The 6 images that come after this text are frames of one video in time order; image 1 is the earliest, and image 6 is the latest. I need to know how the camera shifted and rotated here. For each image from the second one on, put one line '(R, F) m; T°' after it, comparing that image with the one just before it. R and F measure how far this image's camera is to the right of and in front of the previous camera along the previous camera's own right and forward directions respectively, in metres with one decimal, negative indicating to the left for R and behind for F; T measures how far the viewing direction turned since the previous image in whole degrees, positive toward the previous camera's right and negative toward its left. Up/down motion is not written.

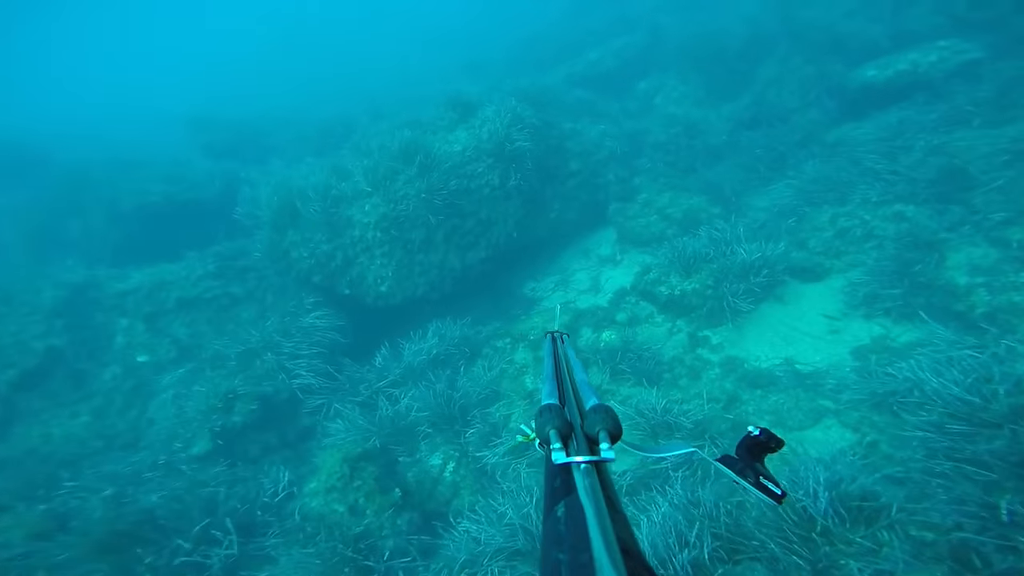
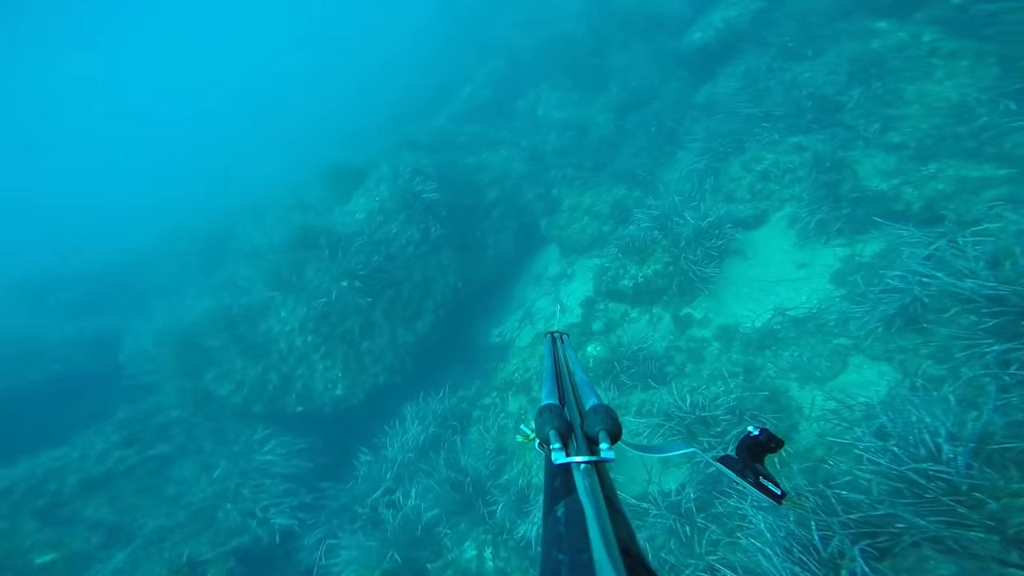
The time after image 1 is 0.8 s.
(-1.2, +1.4) m; +9°
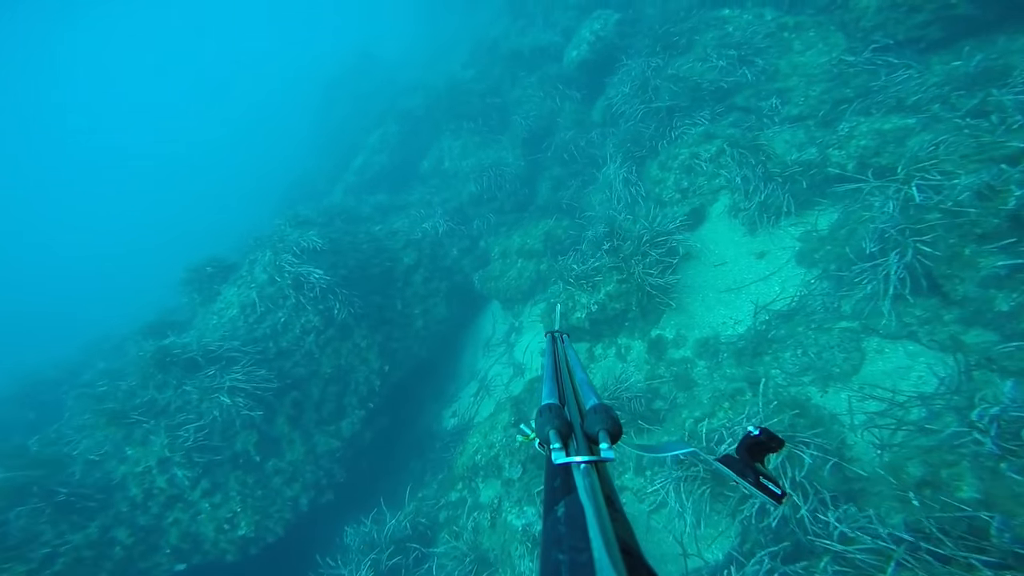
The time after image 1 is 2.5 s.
(+1.9, -1.7) m; -19°
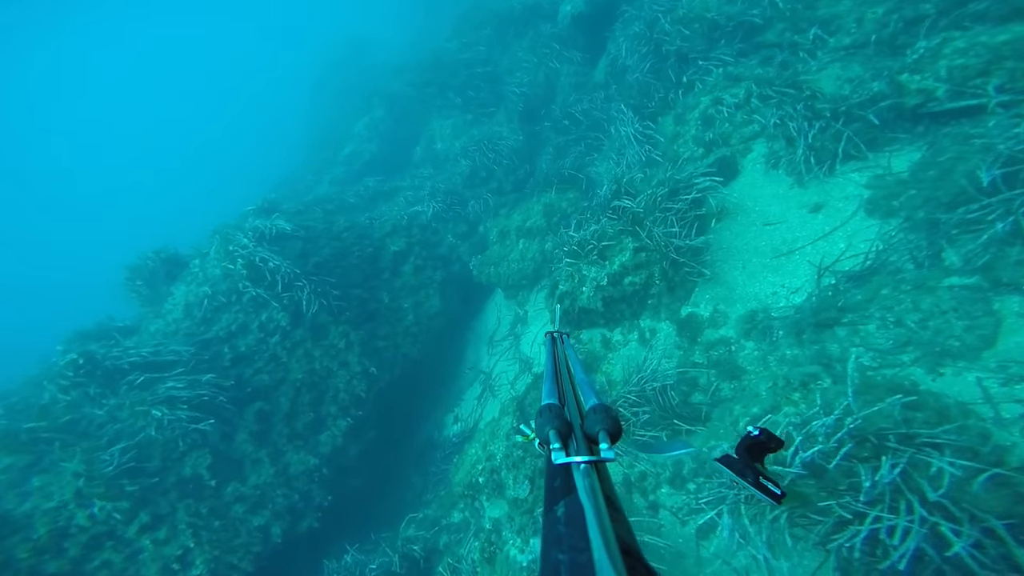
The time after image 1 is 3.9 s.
(+0.2, +1.1) m; -1°
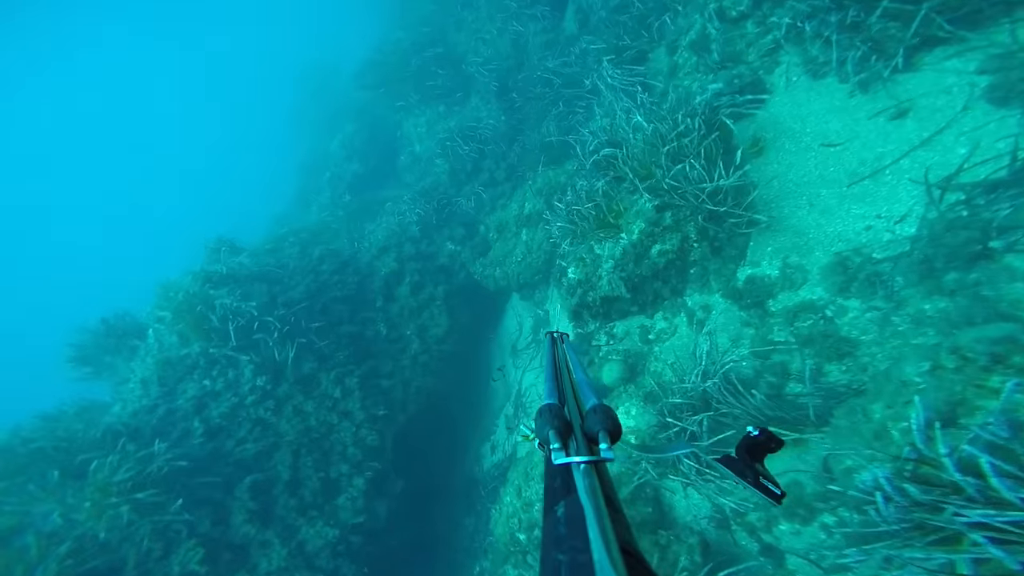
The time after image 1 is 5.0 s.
(+0.2, +1.2) m; -3°
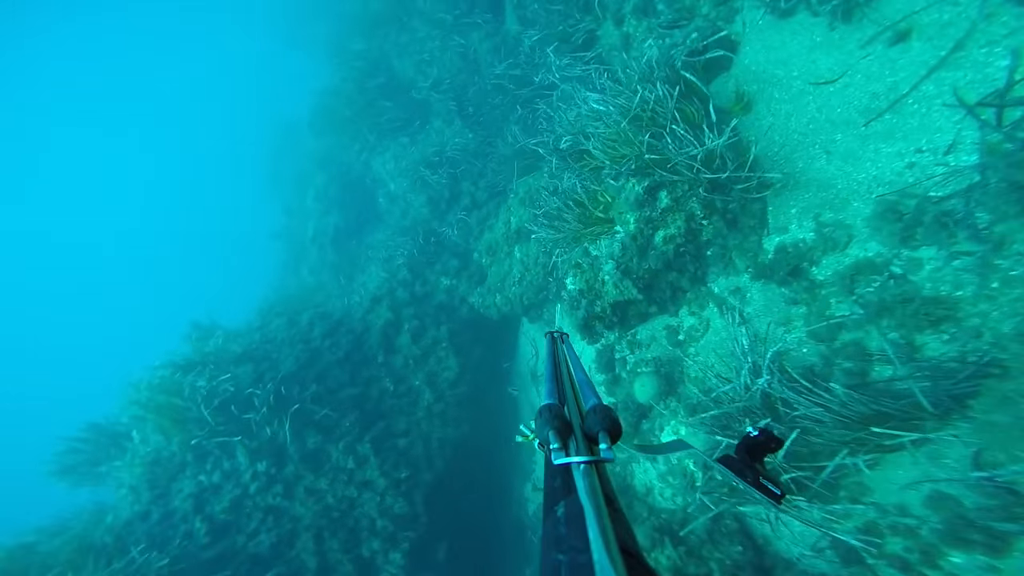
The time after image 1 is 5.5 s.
(0.0, +0.6) m; 0°
